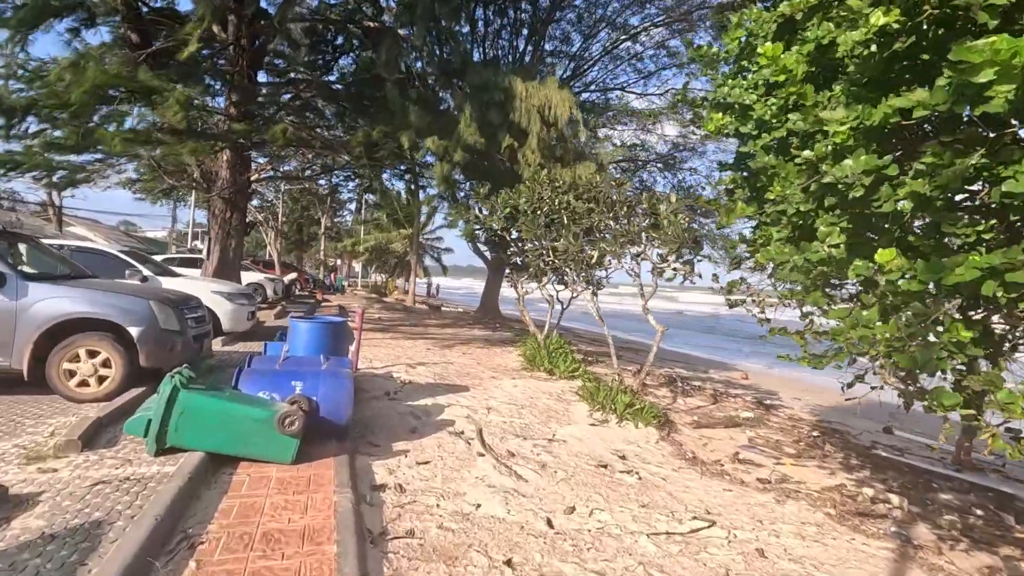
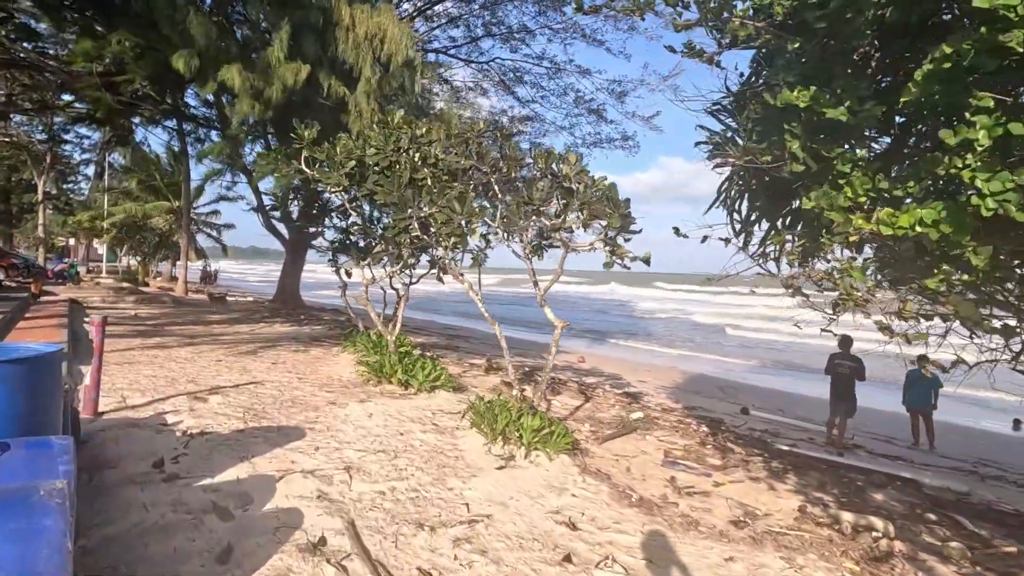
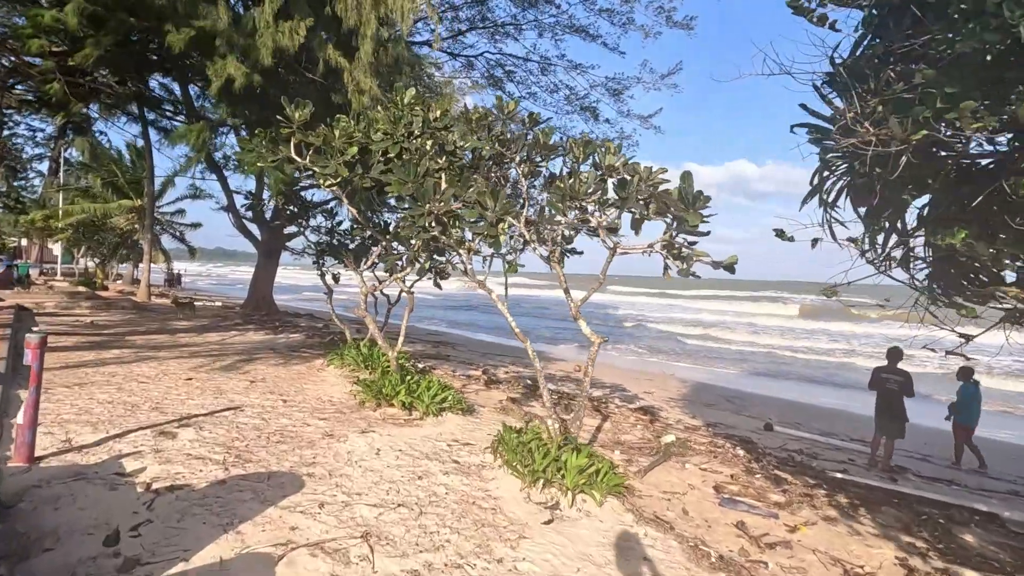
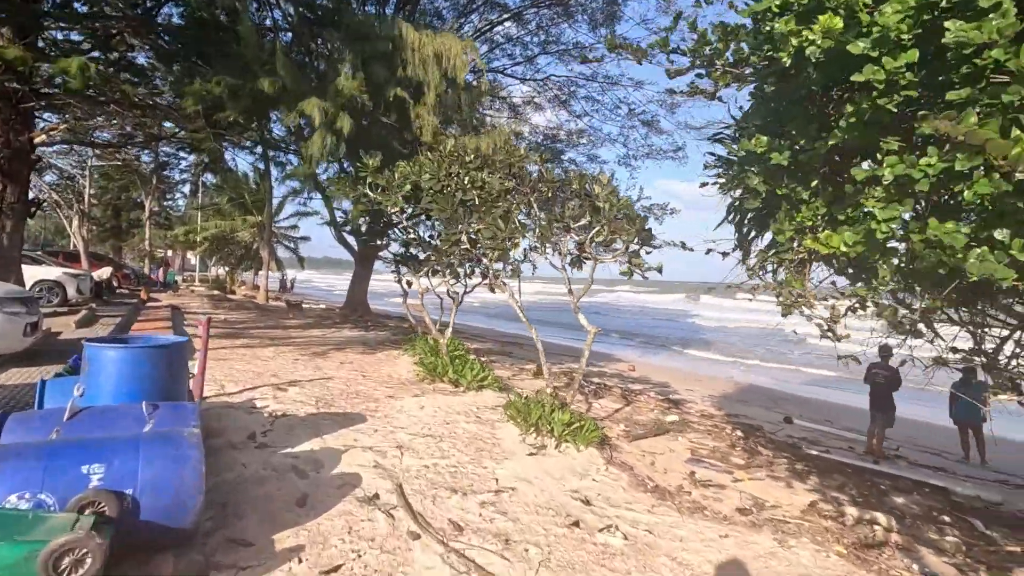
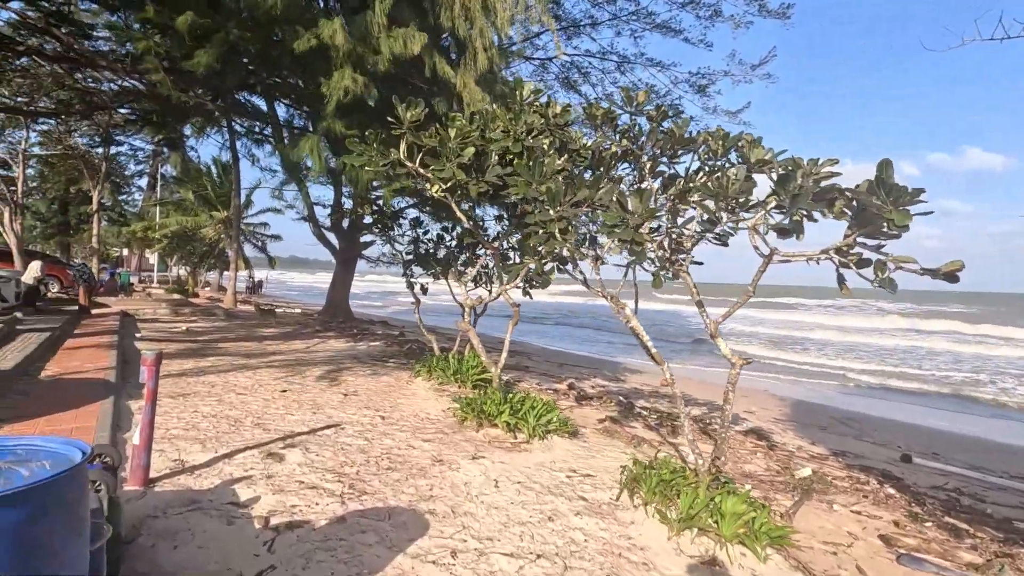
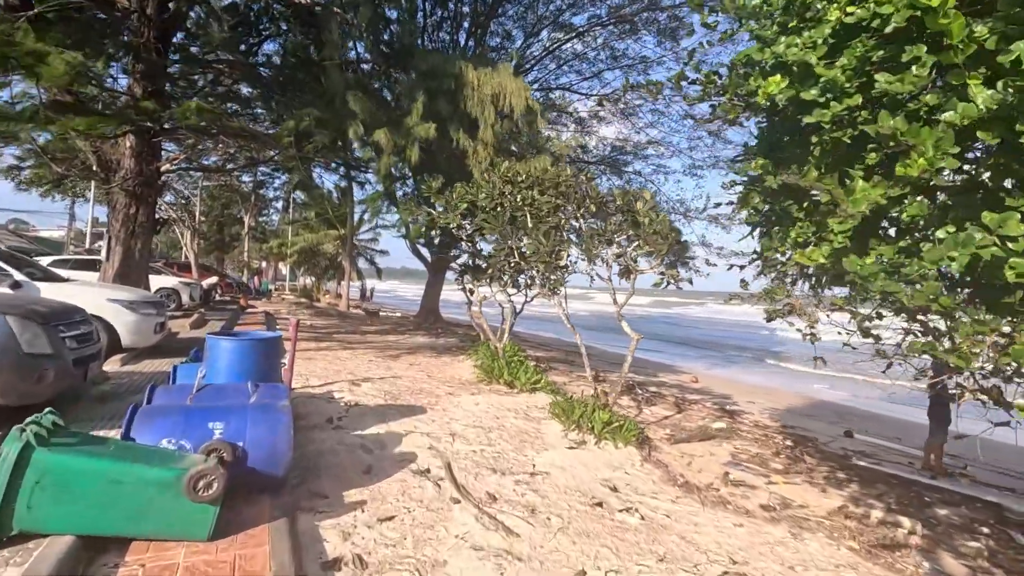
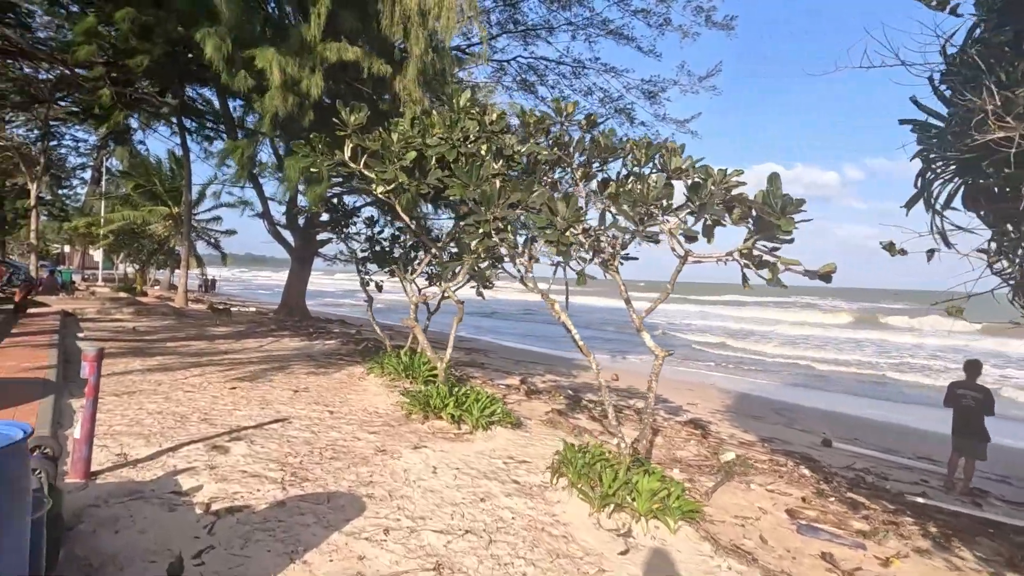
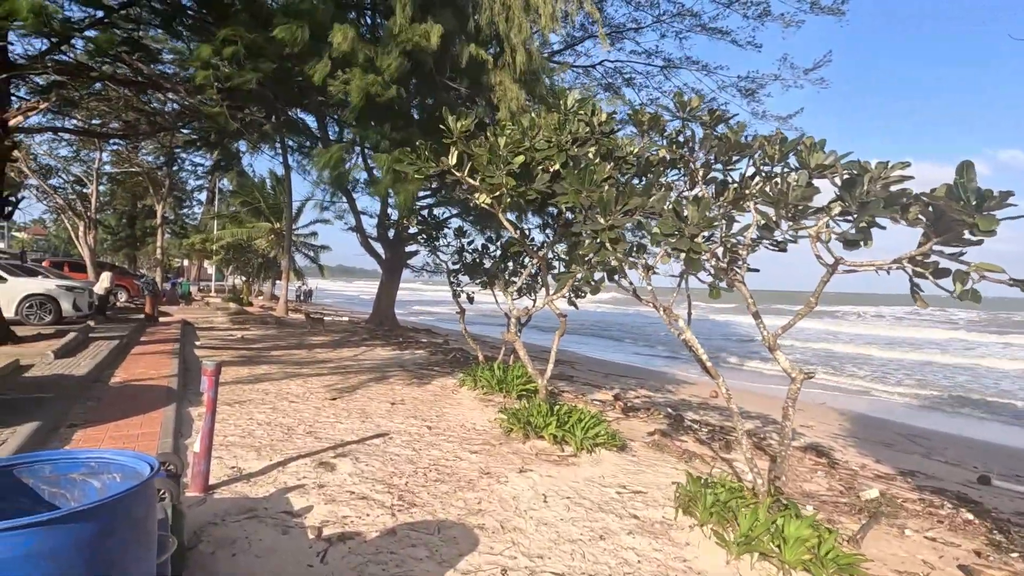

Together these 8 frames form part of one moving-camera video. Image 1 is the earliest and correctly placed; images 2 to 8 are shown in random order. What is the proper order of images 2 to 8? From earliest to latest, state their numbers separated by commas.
6, 4, 2, 3, 7, 5, 8
